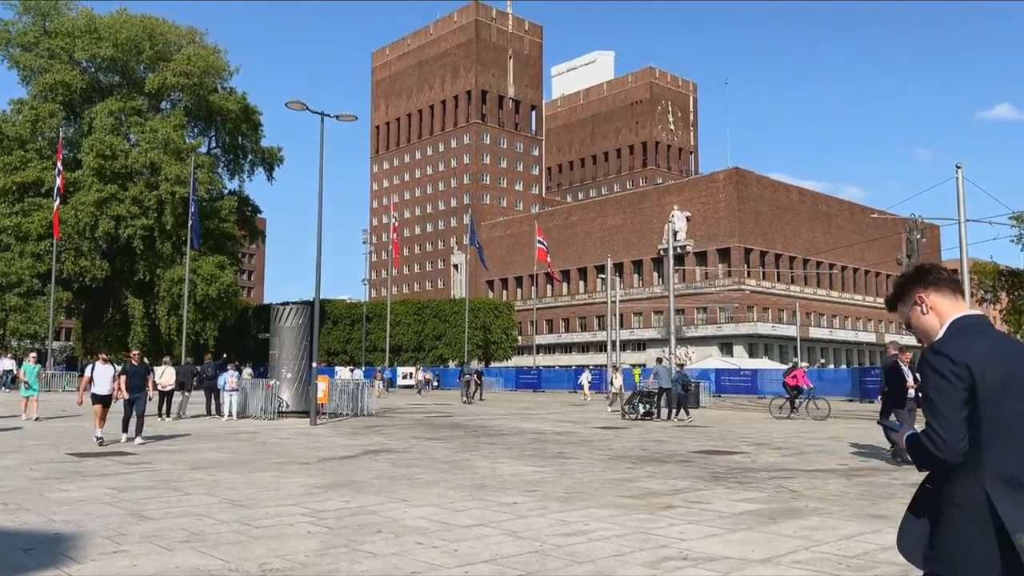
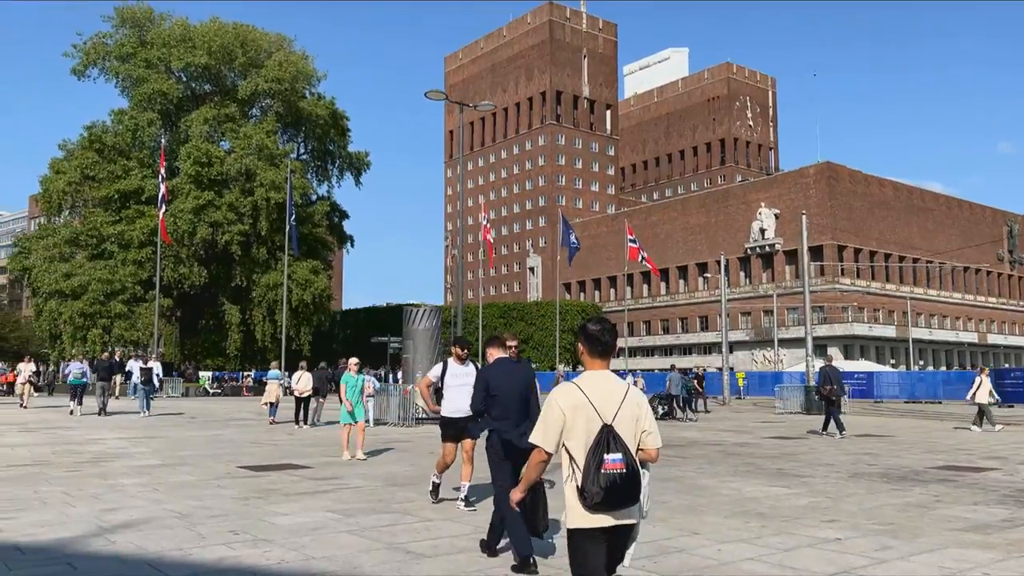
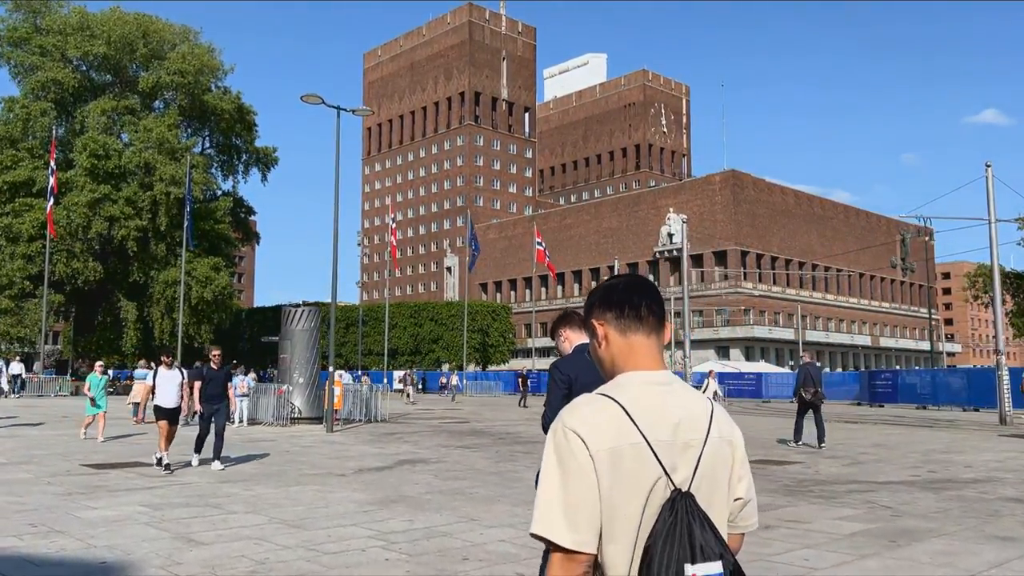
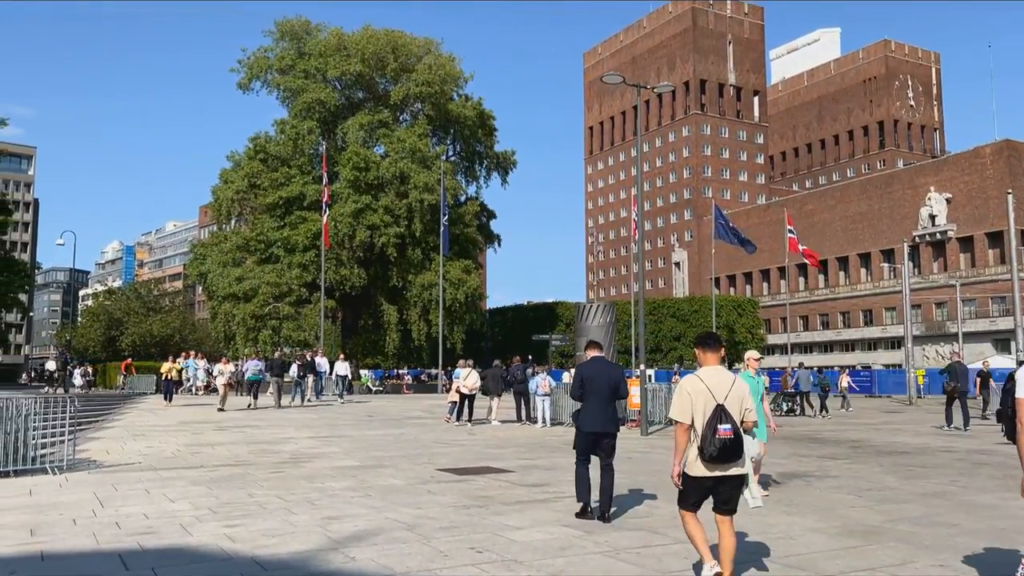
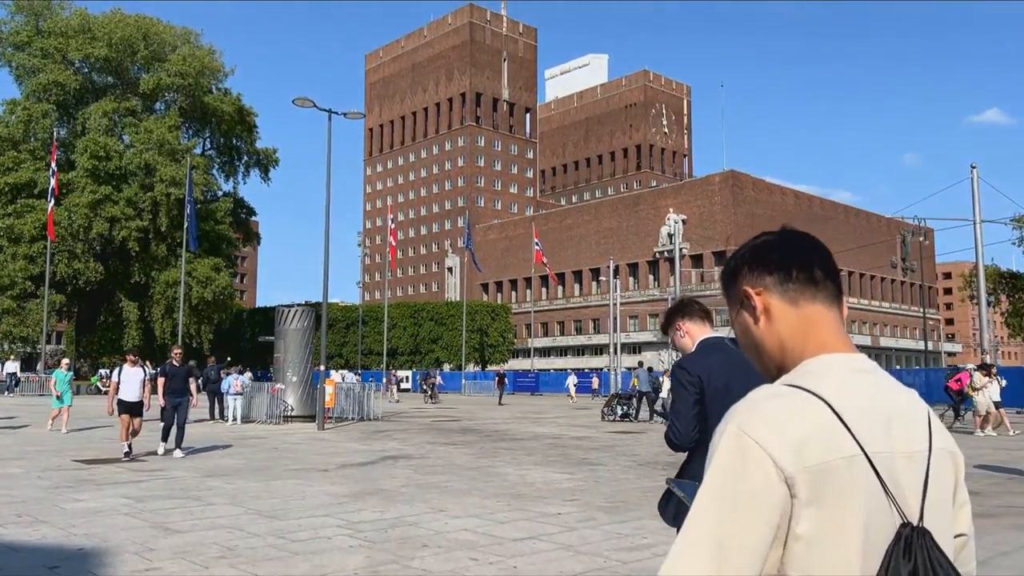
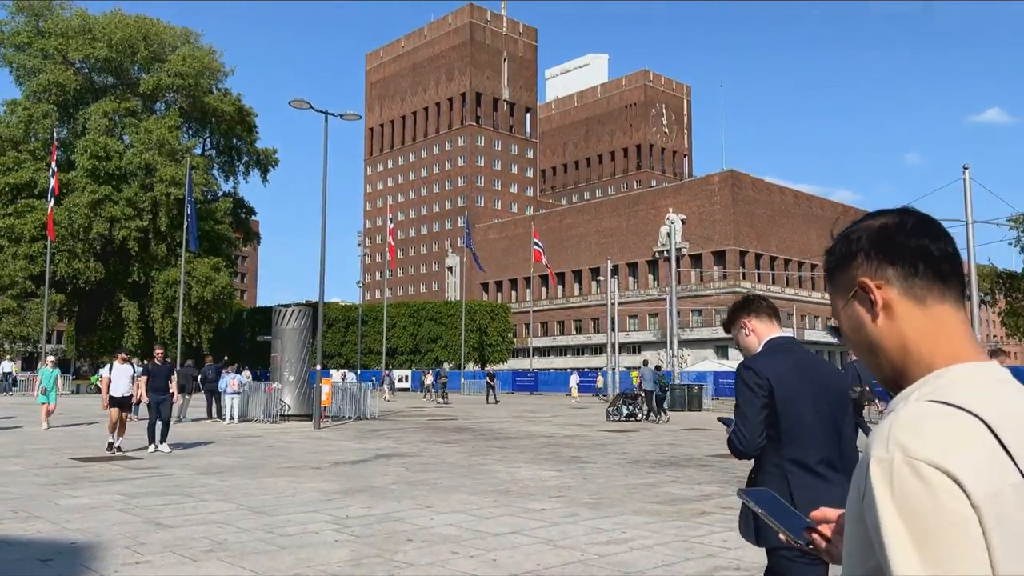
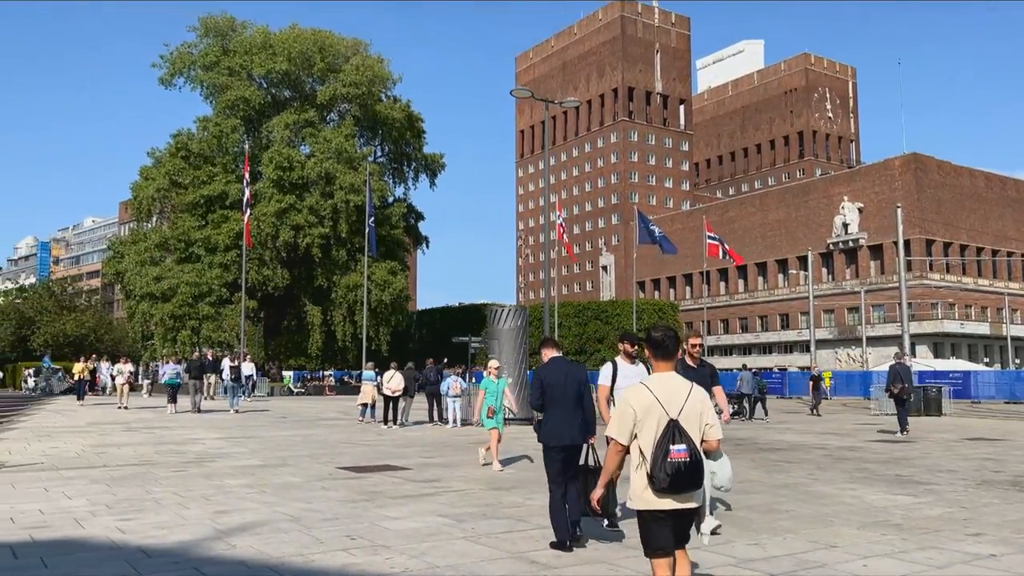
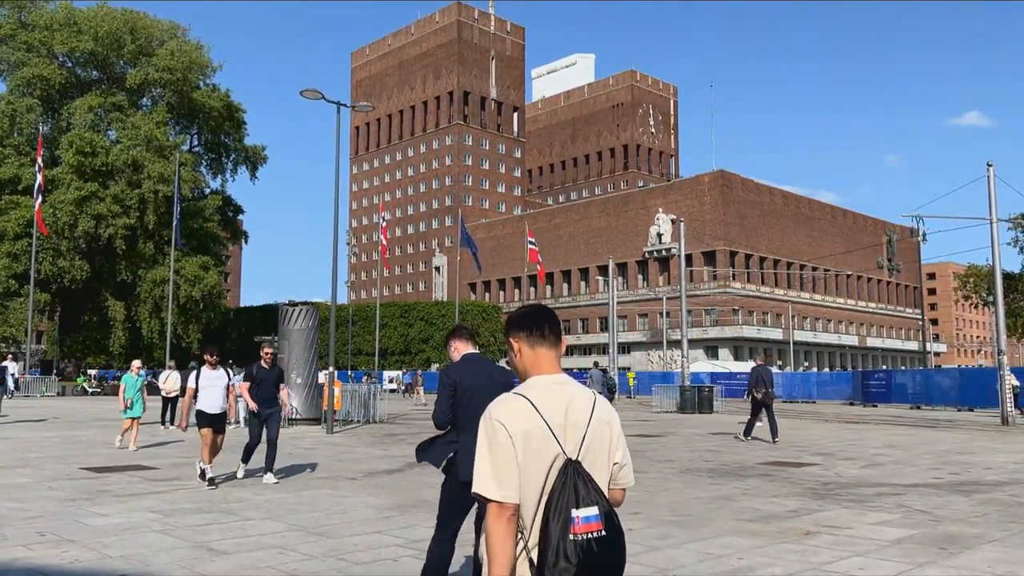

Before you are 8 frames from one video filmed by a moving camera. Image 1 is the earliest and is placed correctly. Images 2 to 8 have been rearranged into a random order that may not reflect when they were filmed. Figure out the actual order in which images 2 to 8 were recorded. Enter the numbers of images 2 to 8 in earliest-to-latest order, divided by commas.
6, 5, 3, 8, 2, 7, 4
